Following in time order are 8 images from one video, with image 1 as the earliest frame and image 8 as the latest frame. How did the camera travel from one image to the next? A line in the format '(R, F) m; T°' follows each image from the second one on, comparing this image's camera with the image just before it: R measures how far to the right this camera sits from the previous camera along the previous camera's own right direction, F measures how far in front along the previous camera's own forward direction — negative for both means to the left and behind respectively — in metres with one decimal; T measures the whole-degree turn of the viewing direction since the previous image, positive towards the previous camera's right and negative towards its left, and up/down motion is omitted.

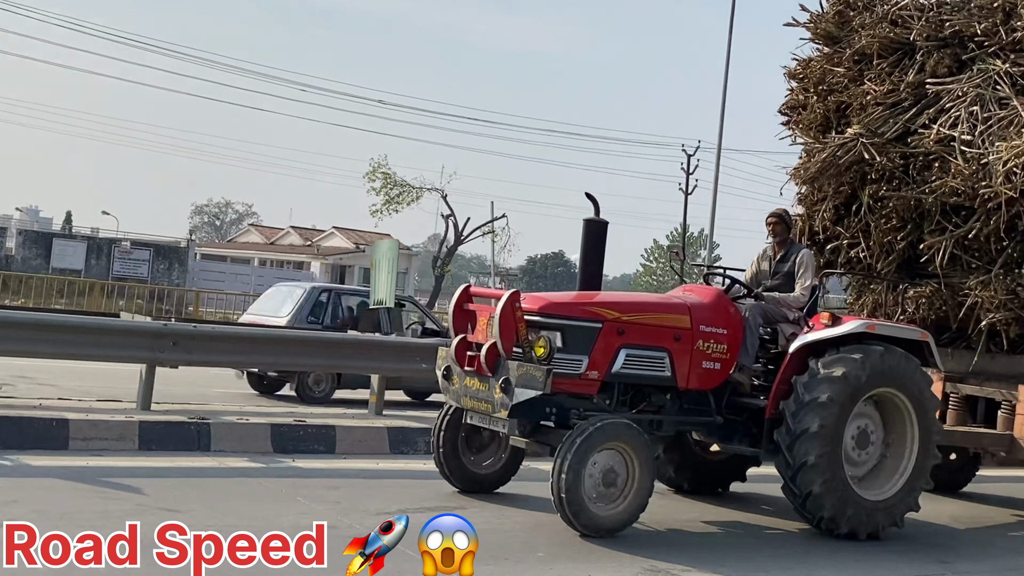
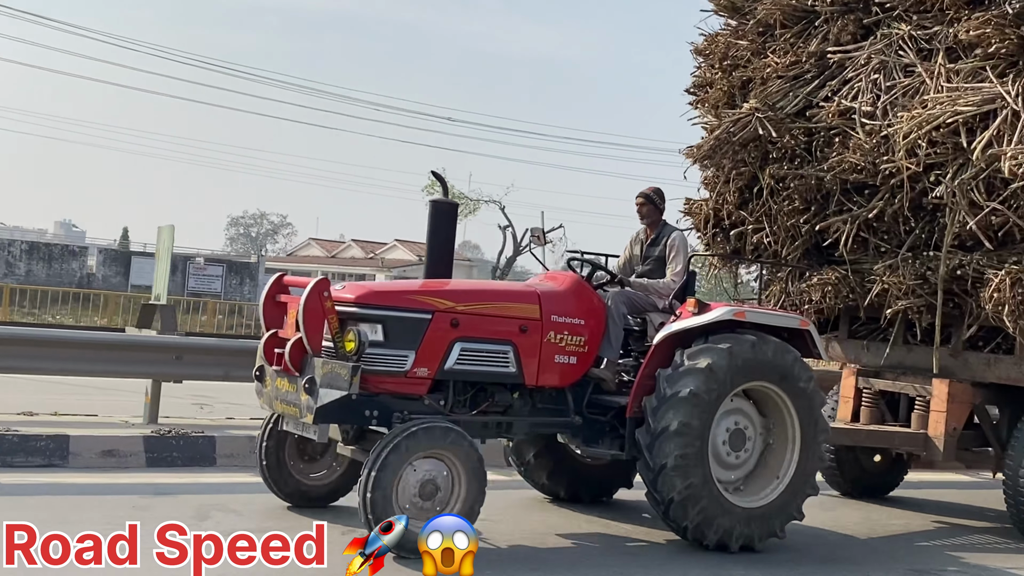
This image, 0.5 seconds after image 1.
(+1.1, +0.5) m; 0°
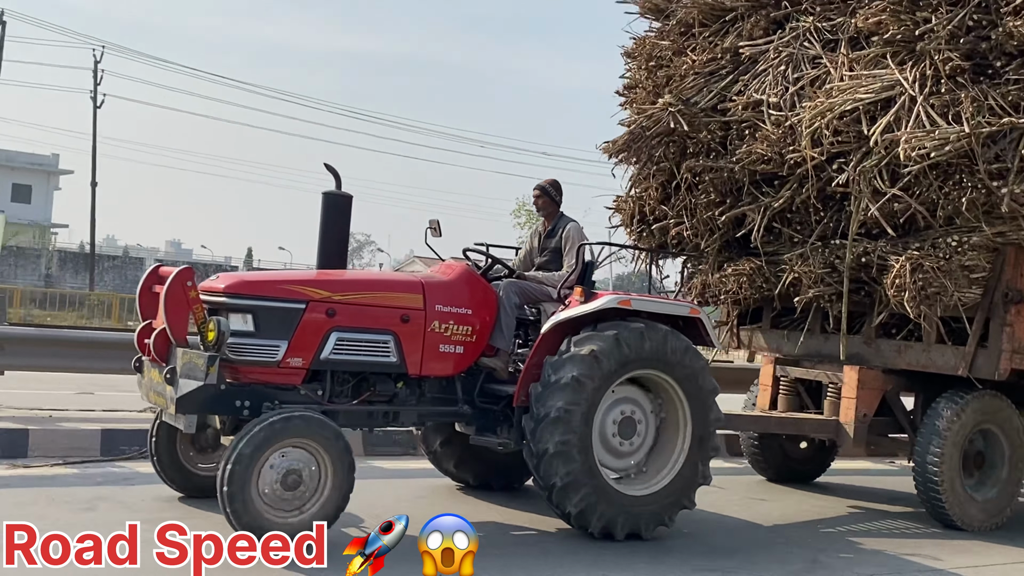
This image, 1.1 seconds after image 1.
(+0.8, 0.0) m; 0°
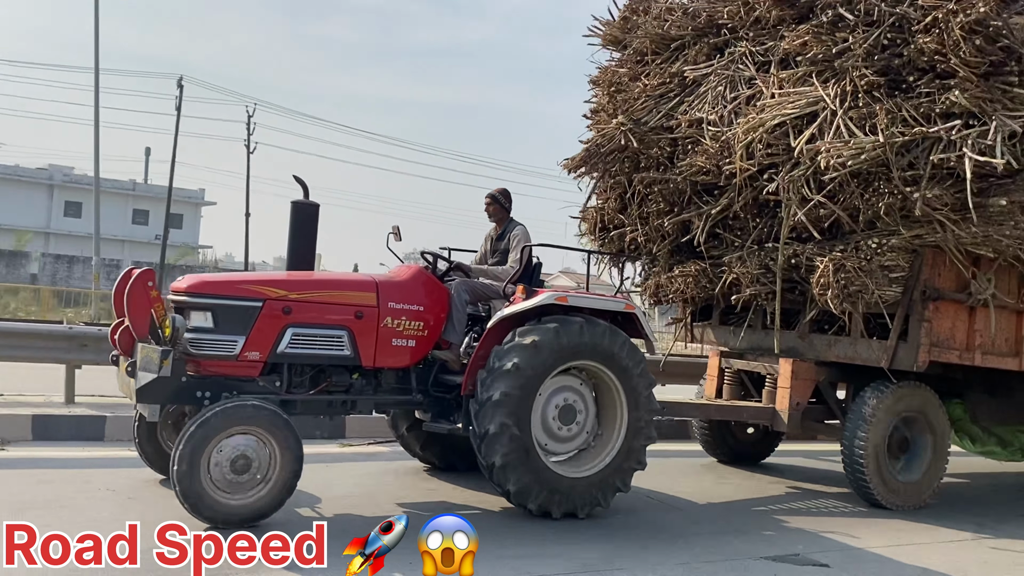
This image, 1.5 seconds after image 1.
(+0.4, -0.4) m; 0°
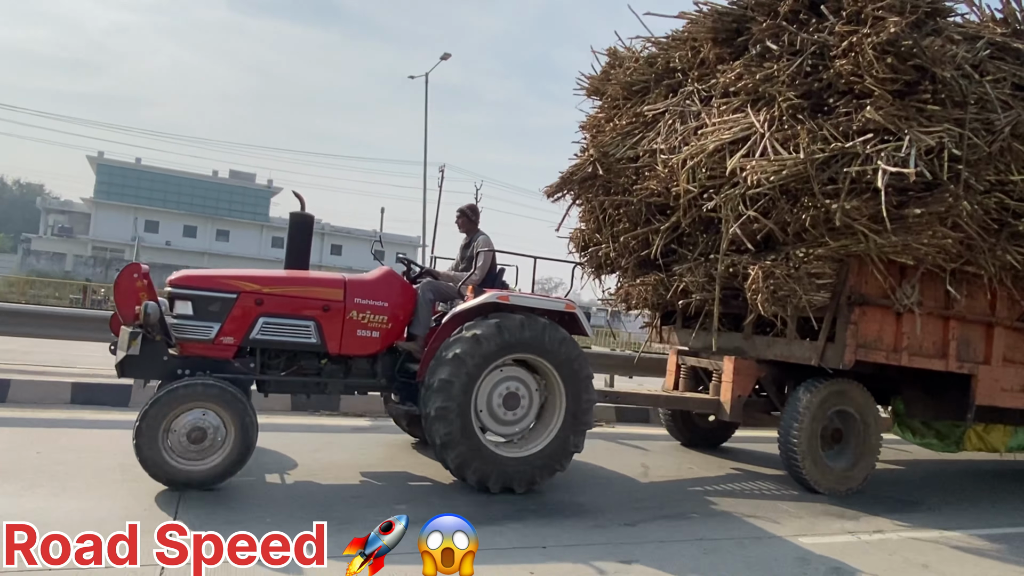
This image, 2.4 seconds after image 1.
(+0.8, -0.7) m; -4°
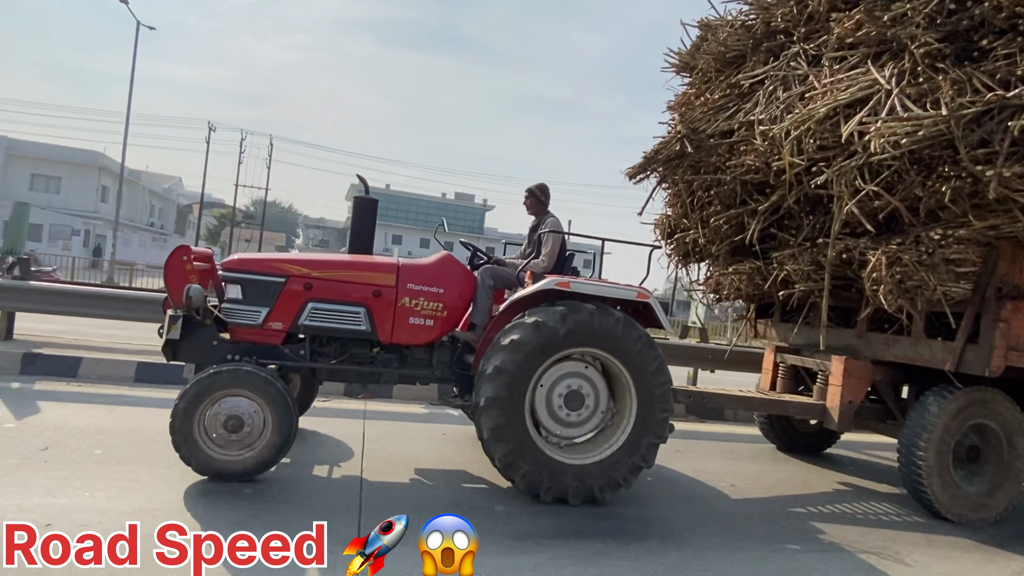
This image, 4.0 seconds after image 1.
(+0.3, +0.6) m; -9°
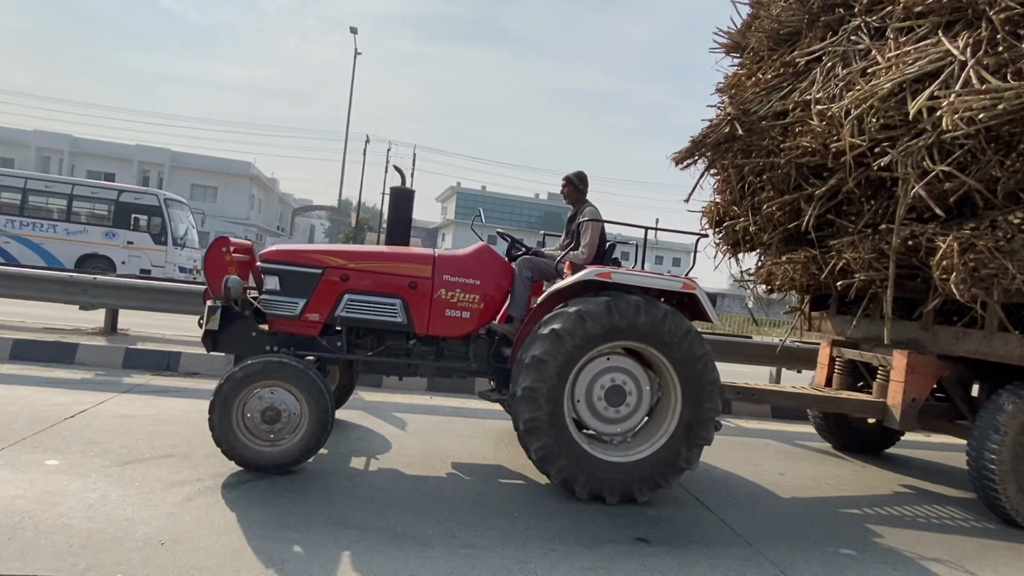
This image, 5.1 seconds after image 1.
(+0.1, +0.2) m; -5°
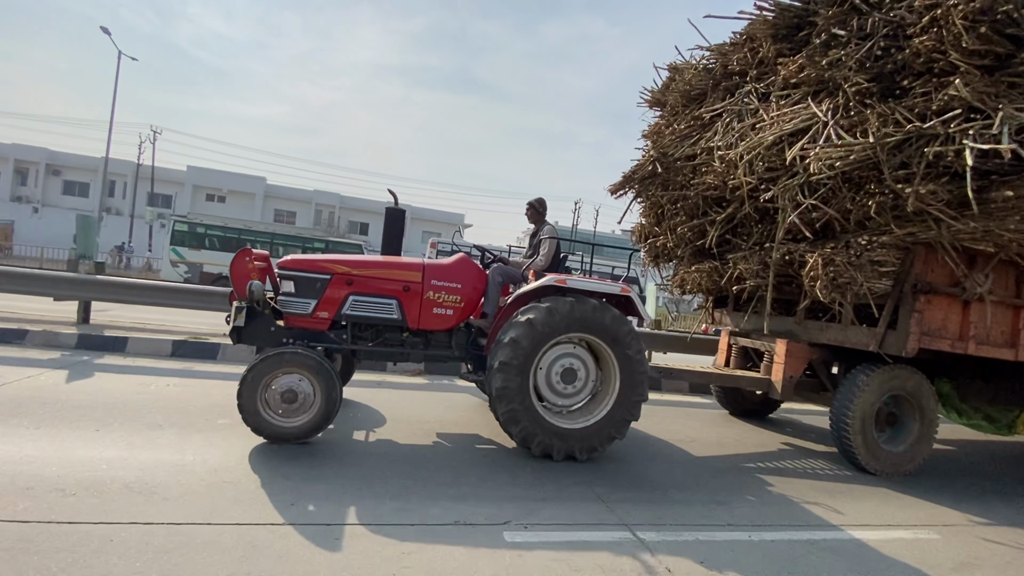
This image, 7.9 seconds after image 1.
(-0.4, -1.2) m; +6°
